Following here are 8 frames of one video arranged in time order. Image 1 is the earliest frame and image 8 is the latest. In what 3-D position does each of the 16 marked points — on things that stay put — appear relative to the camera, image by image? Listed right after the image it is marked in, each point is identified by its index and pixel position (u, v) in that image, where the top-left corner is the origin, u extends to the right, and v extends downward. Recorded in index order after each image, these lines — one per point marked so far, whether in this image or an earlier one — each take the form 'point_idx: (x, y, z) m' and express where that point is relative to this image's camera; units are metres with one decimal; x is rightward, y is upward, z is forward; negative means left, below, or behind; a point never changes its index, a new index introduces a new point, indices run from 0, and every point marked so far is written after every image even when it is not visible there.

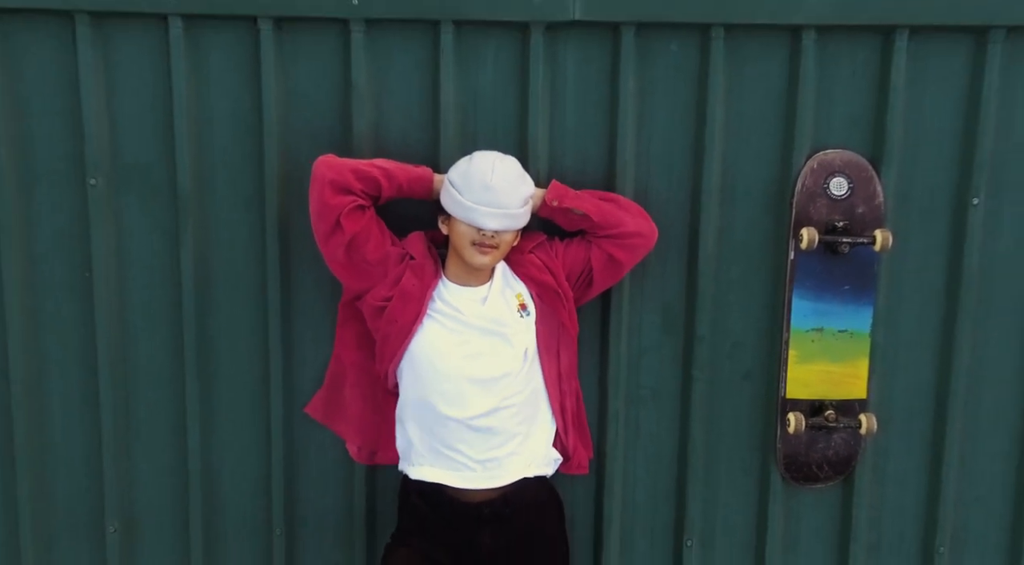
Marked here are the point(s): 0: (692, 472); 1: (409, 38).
0: (+0.5, -0.5, +2.4) m
1: (-0.2, +0.6, +2.2) m
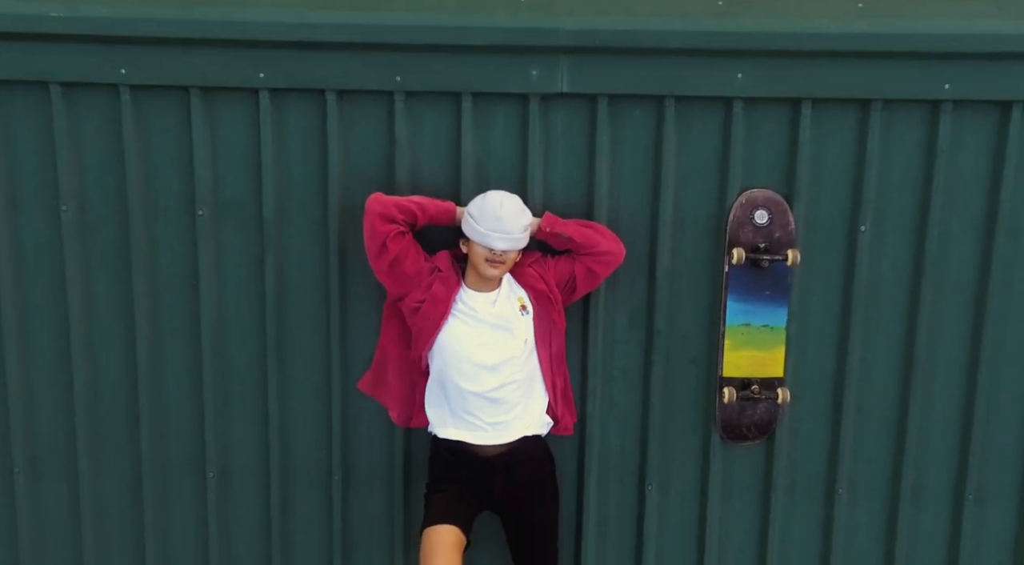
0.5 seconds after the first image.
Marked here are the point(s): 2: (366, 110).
0: (+0.5, -0.5, +3.1) m
1: (-0.2, +0.6, +3.0) m
2: (-0.5, +0.6, +3.0) m
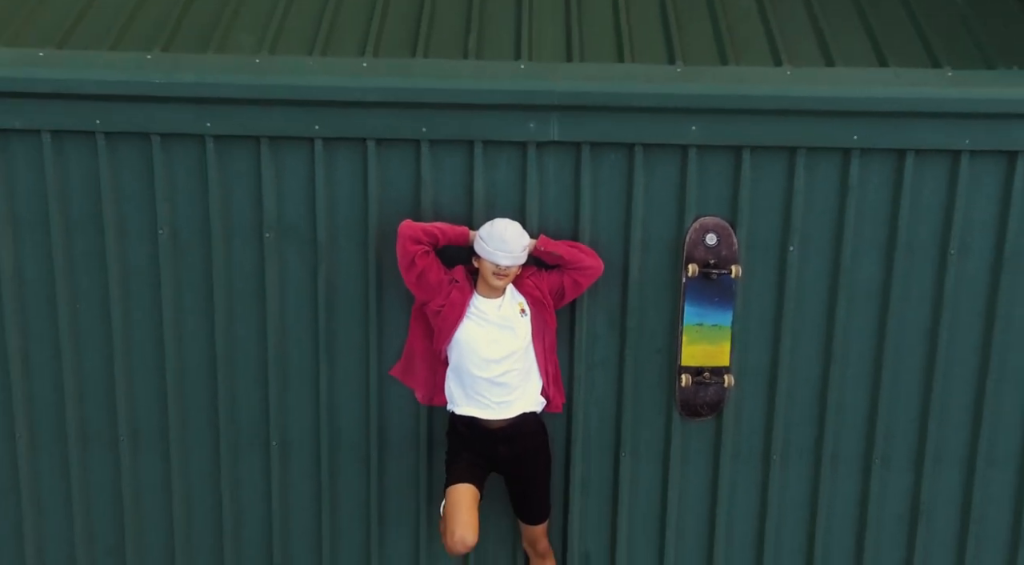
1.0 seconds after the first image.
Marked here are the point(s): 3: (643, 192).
0: (+0.5, -0.5, +3.9) m
1: (-0.2, +0.5, +3.8) m
2: (-0.5, +0.5, +3.8) m
3: (+0.5, +0.4, +3.8) m
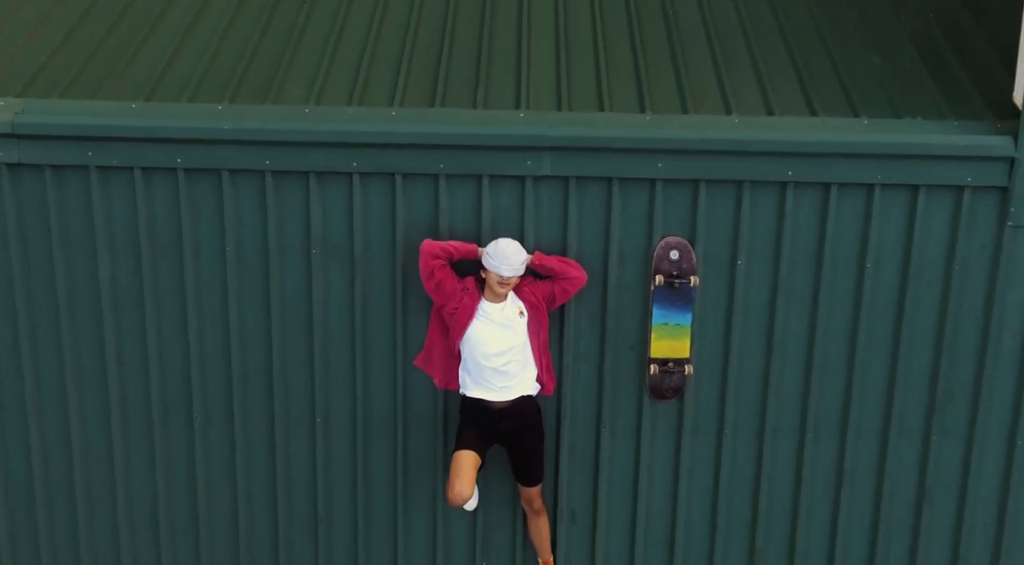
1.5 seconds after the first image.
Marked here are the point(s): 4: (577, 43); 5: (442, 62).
0: (+0.5, -0.6, +4.9) m
1: (-0.2, +0.5, +4.7) m
2: (-0.5, +0.5, +4.7) m
3: (+0.5, +0.3, +4.7) m
4: (+0.4, +1.3, +5.3) m
5: (-0.4, +1.2, +5.1) m
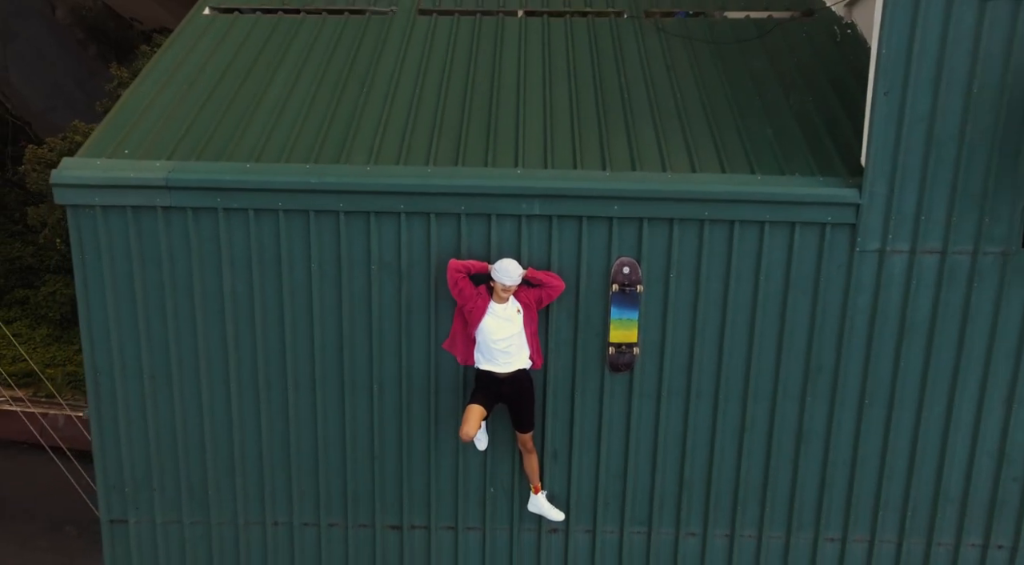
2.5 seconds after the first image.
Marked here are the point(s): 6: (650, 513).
0: (+0.5, -0.6, +6.9) m
1: (-0.2, +0.4, +6.7) m
2: (-0.5, +0.4, +6.8) m
3: (+0.5, +0.3, +6.7) m
4: (+0.4, +1.3, +7.3) m
5: (-0.4, +1.1, +7.2) m
6: (+1.0, -1.7, +7.1) m
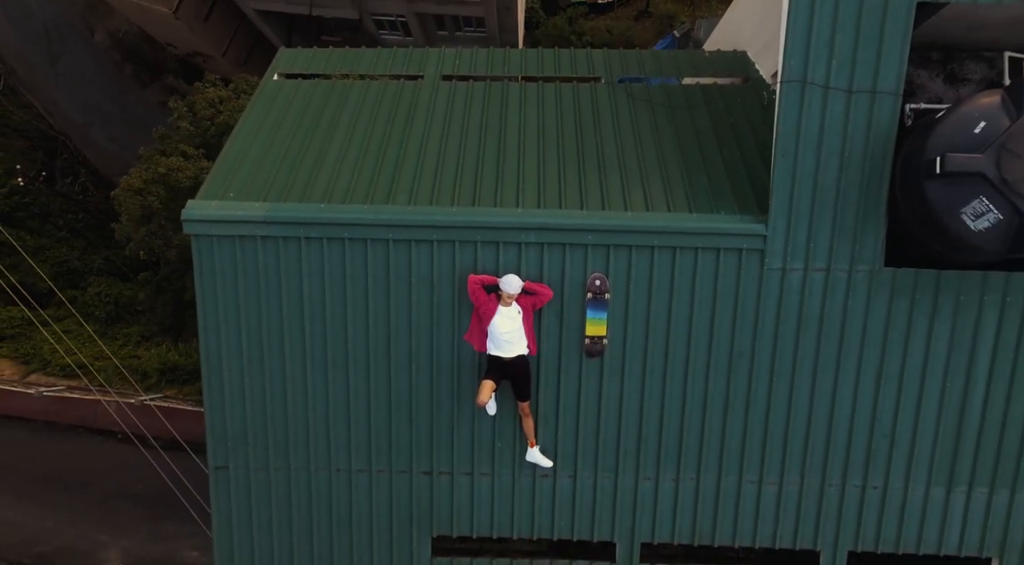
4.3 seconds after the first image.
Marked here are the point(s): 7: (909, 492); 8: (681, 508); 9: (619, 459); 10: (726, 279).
0: (+0.5, -0.7, +9.4) m
1: (-0.2, +0.4, +9.2) m
2: (-0.4, +0.3, +9.3) m
3: (+0.6, +0.2, +9.2) m
4: (+0.4, +1.2, +9.8) m
5: (-0.4, +1.0, +9.6) m
6: (+1.1, -1.8, +9.6) m
7: (+4.0, -2.1, +9.5) m
8: (+1.7, -2.3, +9.6) m
9: (+1.1, -1.8, +9.6) m
10: (+2.1, 0.0, +9.1) m
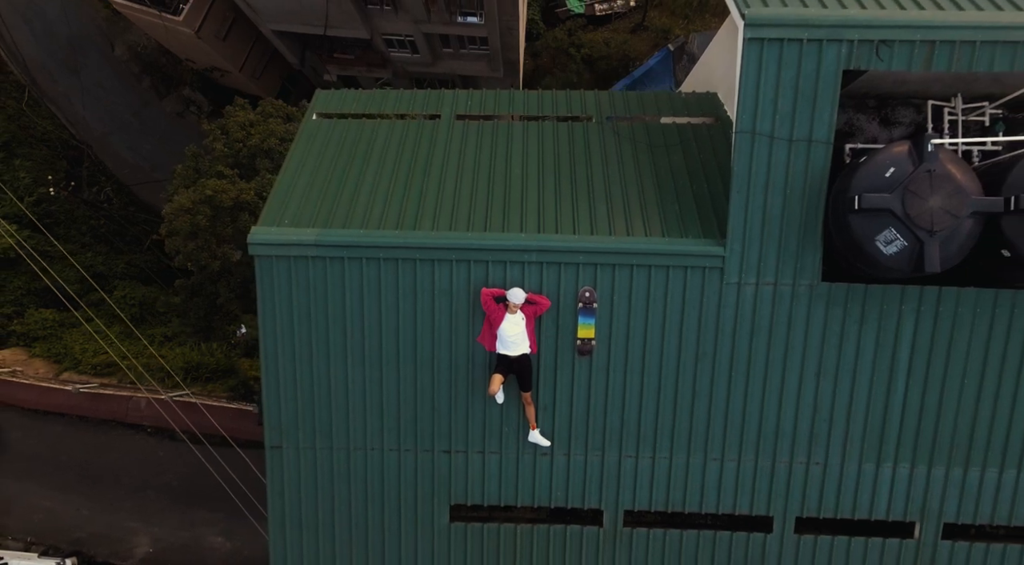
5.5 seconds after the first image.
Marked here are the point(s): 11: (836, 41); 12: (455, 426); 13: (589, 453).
0: (+0.5, -0.9, +11.4) m
1: (-0.2, +0.2, +11.2) m
2: (-0.4, +0.2, +11.3) m
3: (+0.6, +0.1, +11.2) m
4: (+0.4, +1.0, +11.8) m
5: (-0.3, +0.9, +11.7) m
6: (+1.1, -2.0, +11.6) m
7: (+4.1, -2.3, +11.5) m
8: (+1.8, -2.5, +11.6) m
9: (+1.1, -1.9, +11.6) m
10: (+2.1, -0.1, +11.1) m
11: (+3.6, +2.7, +10.4) m
12: (-0.7, -1.8, +11.7) m
13: (+1.0, -2.1, +11.6) m
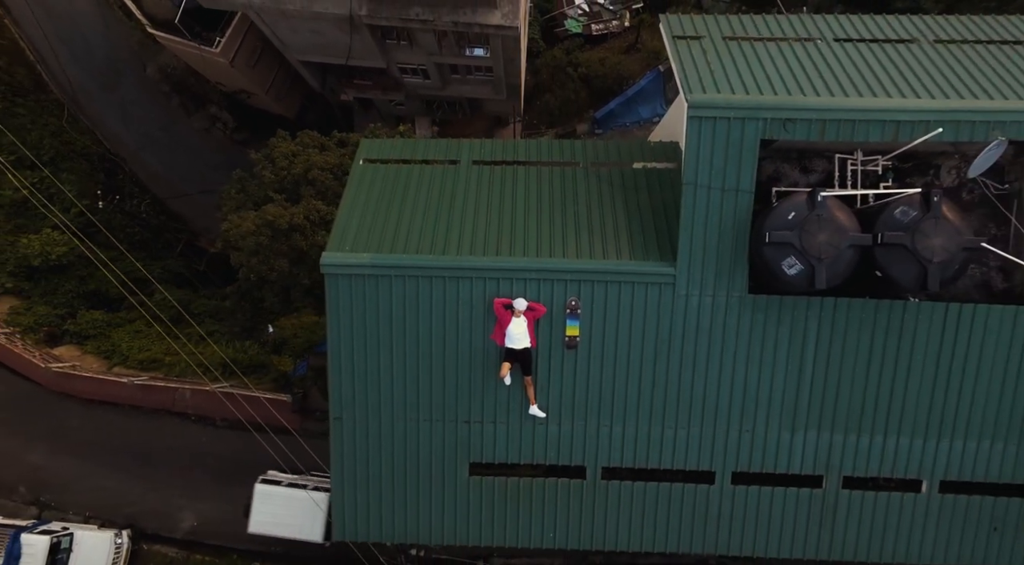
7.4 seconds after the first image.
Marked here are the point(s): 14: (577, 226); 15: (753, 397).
0: (+0.6, -1.0, +15.1) m
1: (-0.1, 0.0, +15.0) m
2: (-0.3, 0.0, +15.0) m
3: (+0.7, -0.1, +15.0) m
4: (+0.5, +0.8, +15.6) m
5: (-0.2, +0.7, +15.4) m
6: (+1.2, -2.2, +15.3) m
7: (+4.1, -2.4, +15.2) m
8: (+1.9, -2.6, +15.4) m
9: (+1.2, -2.1, +15.3) m
10: (+2.2, -0.3, +14.9) m
11: (+3.7, +2.5, +14.1) m
12: (-0.6, -2.0, +15.4) m
13: (+1.0, -2.3, +15.4) m
14: (+1.1, +0.9, +15.6) m
15: (+3.9, -1.9, +15.1) m
